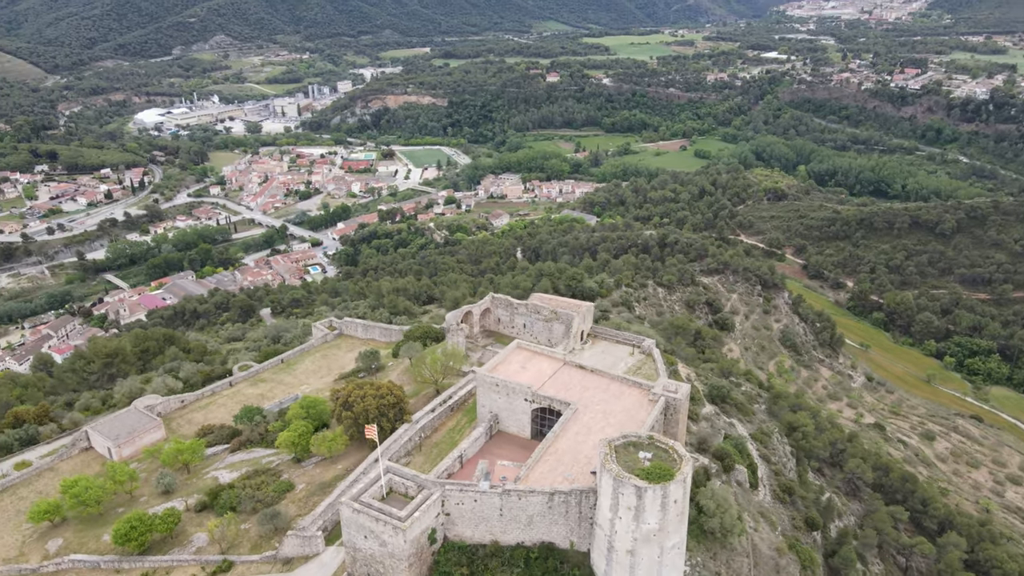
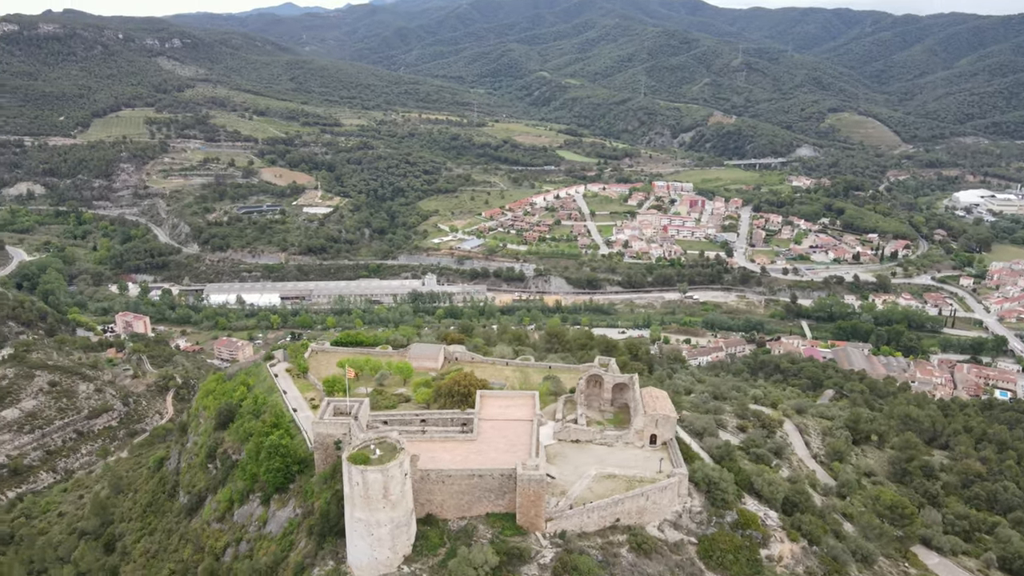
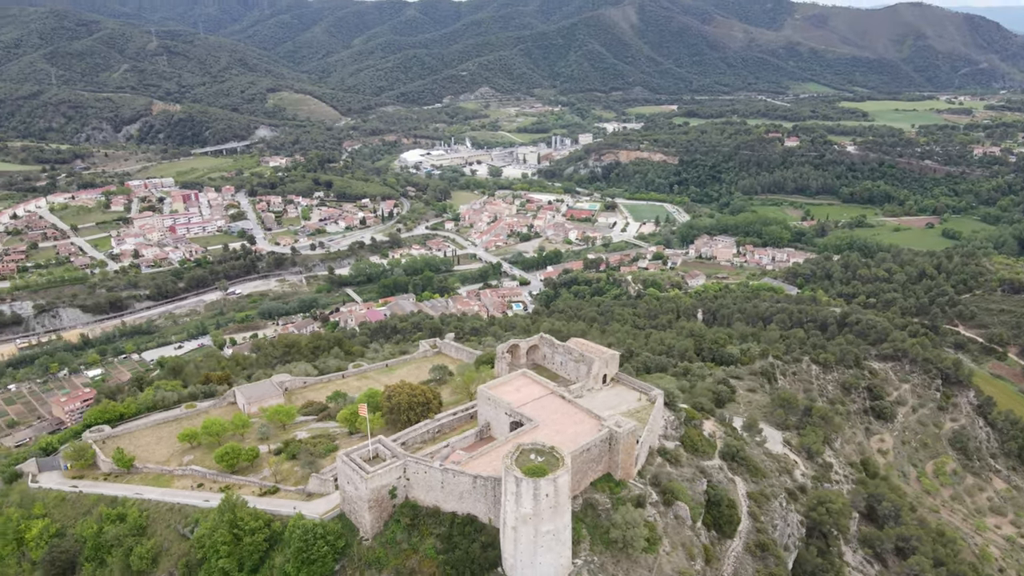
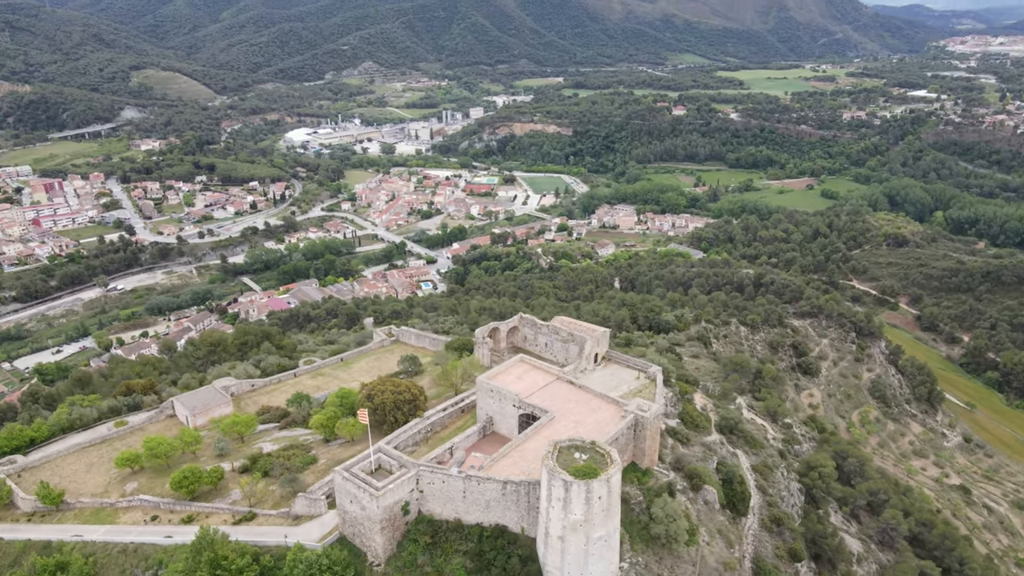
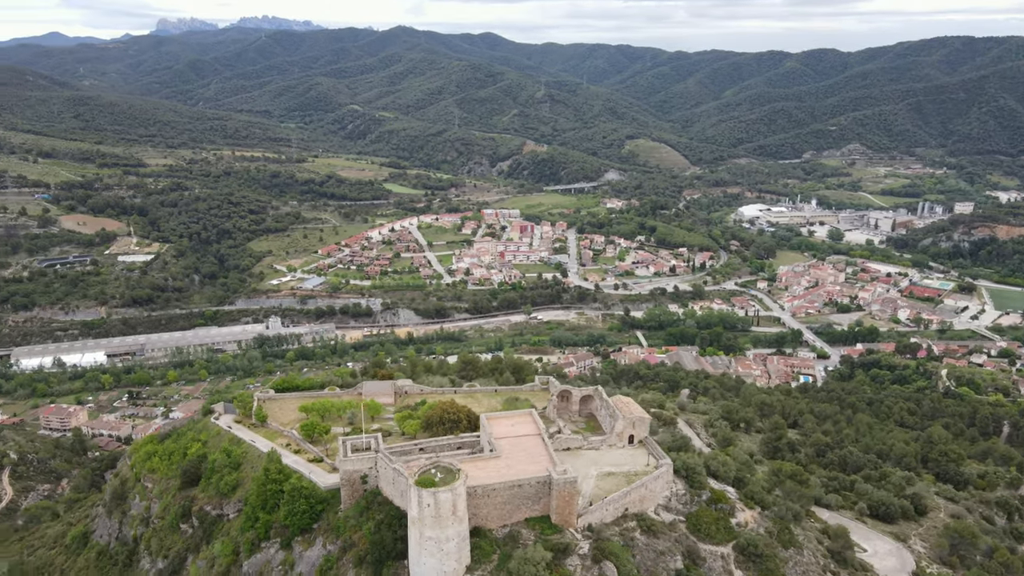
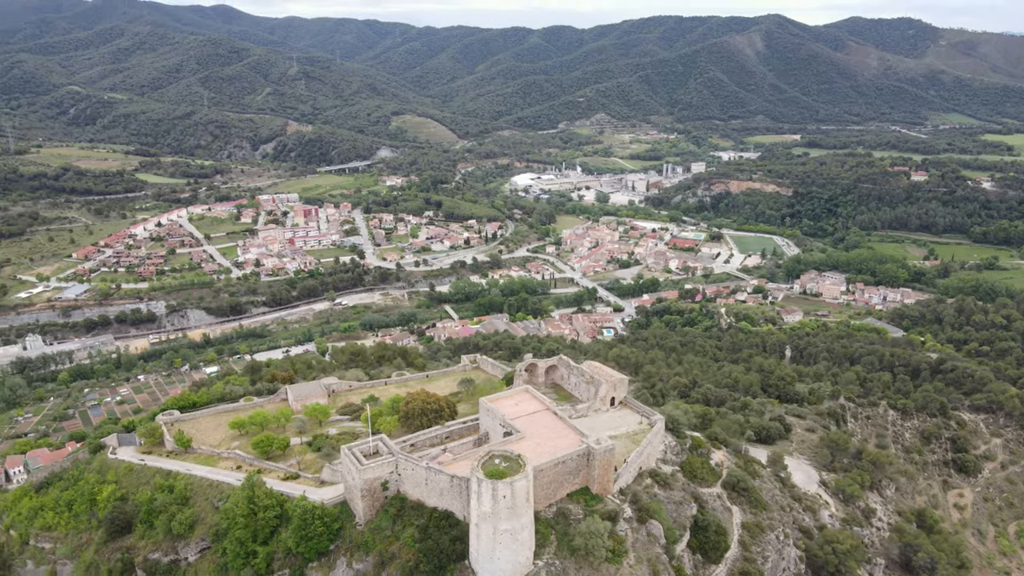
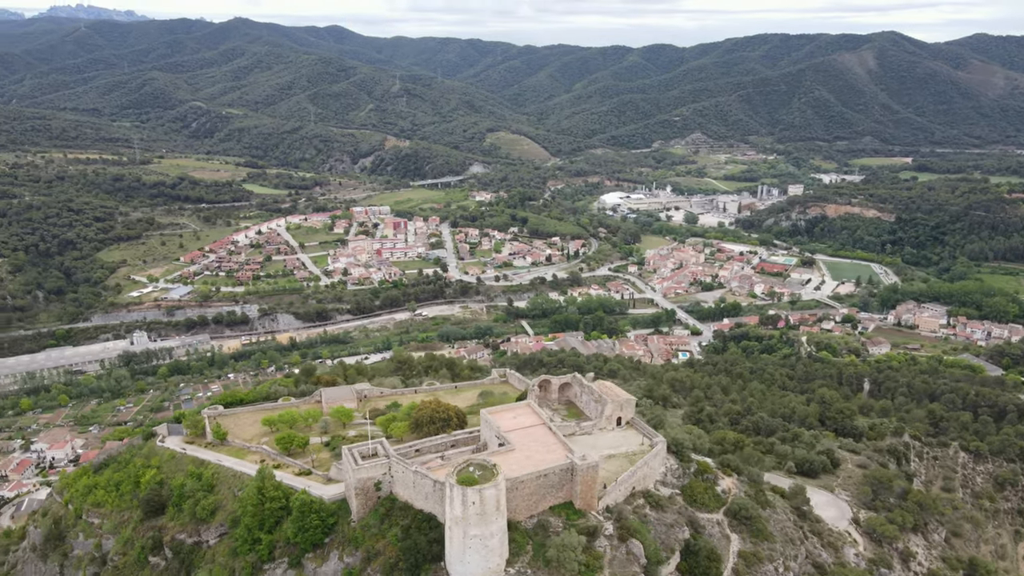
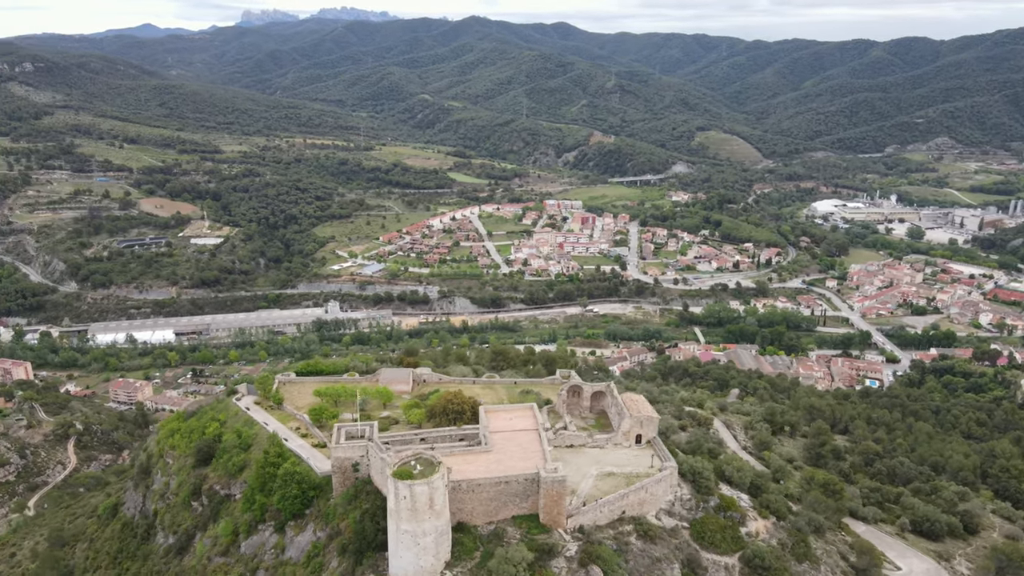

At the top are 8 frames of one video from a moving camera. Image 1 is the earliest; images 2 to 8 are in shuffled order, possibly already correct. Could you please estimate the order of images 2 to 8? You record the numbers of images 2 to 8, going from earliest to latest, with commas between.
4, 3, 6, 7, 5, 8, 2
